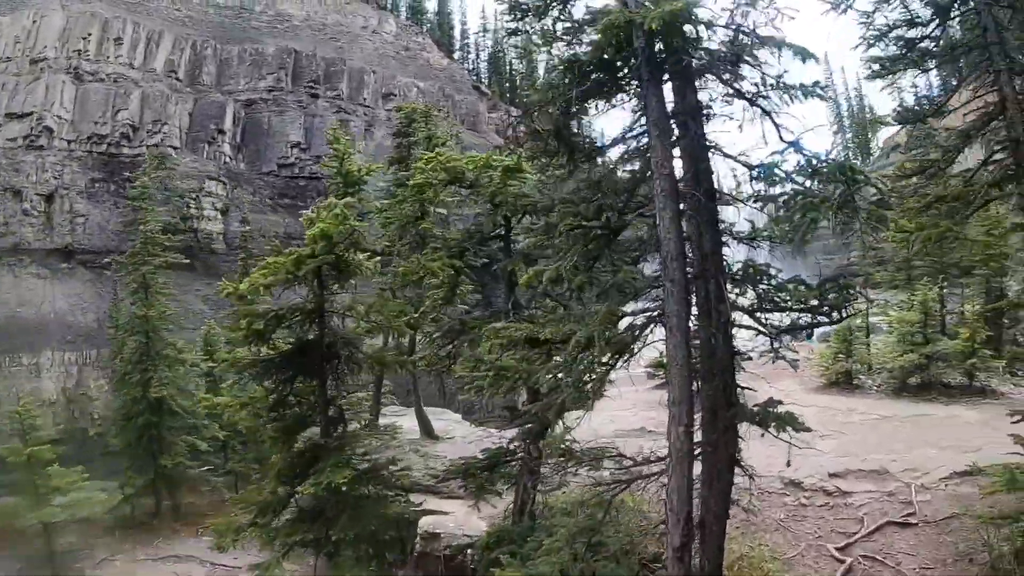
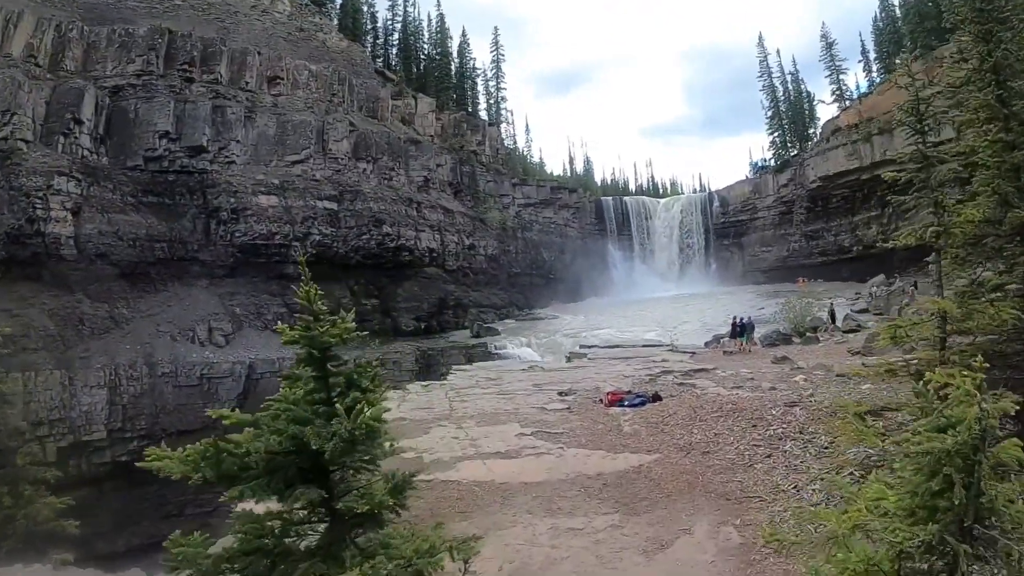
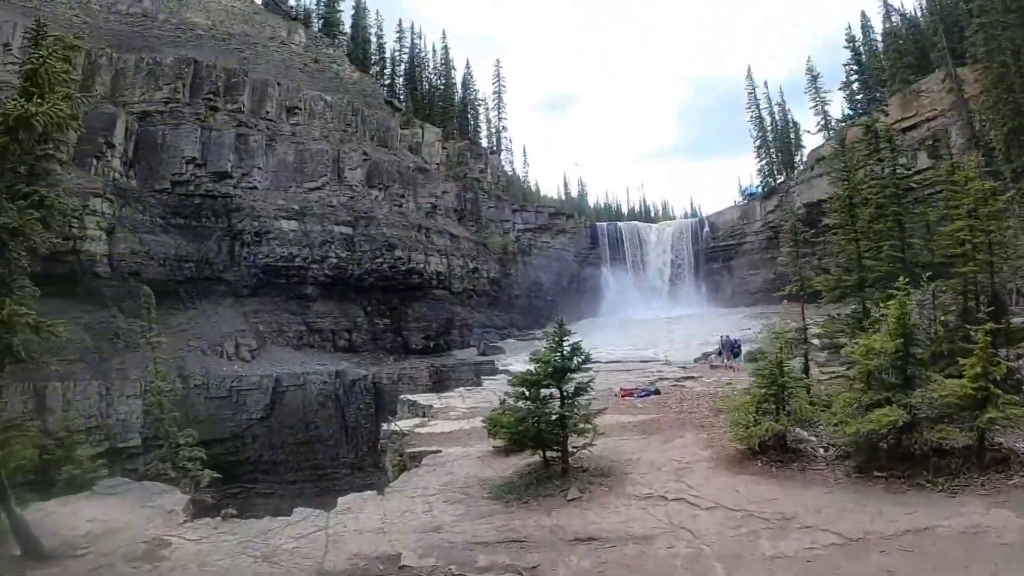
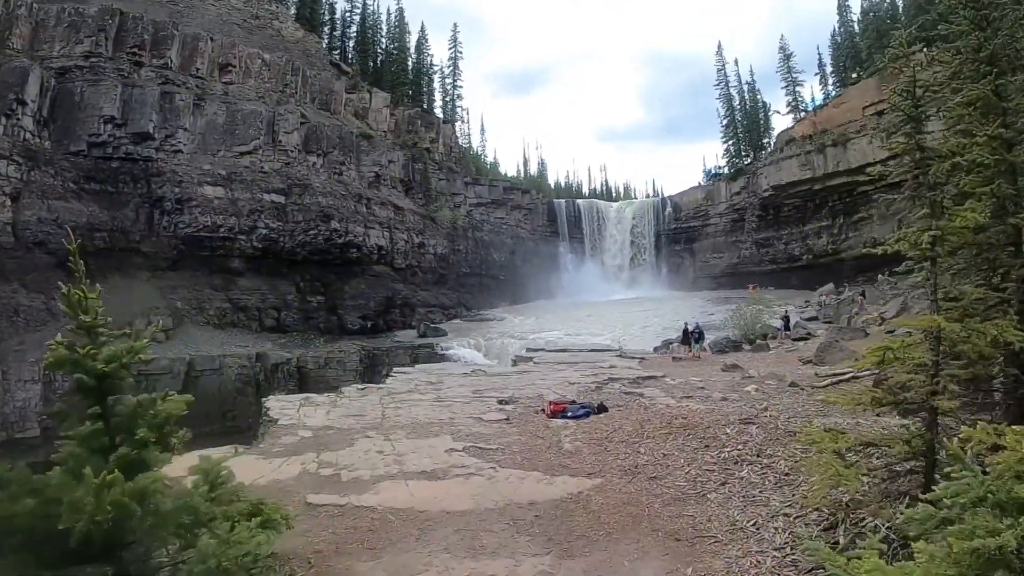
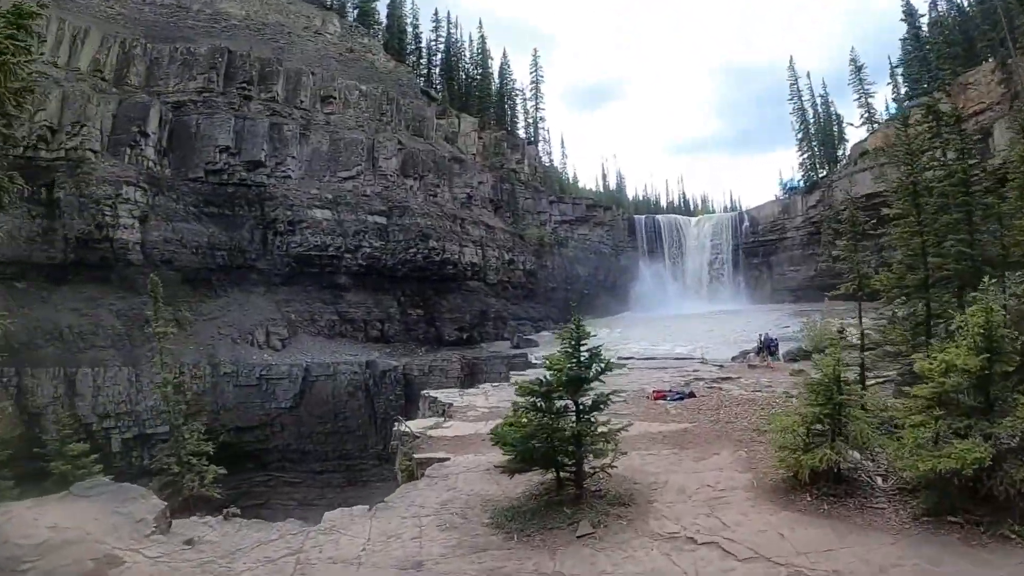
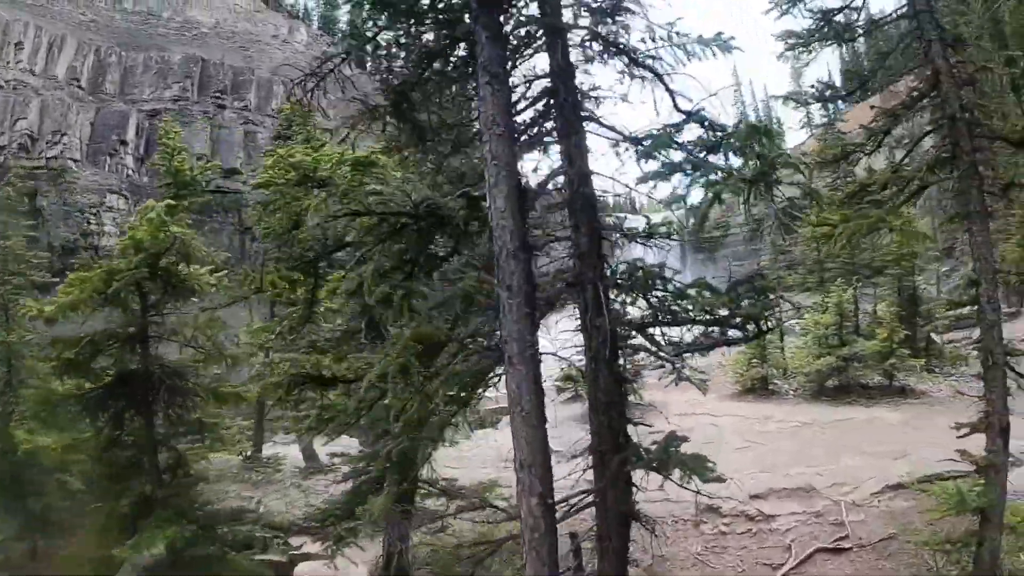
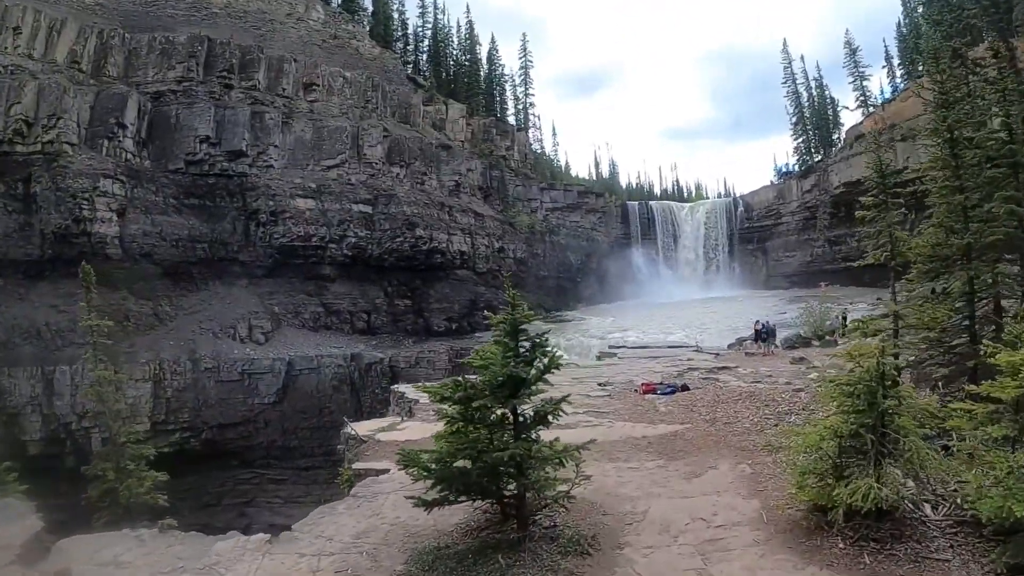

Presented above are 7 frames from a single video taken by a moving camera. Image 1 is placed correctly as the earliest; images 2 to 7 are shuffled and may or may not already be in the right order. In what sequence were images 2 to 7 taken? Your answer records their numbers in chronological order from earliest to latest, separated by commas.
6, 3, 5, 7, 2, 4
